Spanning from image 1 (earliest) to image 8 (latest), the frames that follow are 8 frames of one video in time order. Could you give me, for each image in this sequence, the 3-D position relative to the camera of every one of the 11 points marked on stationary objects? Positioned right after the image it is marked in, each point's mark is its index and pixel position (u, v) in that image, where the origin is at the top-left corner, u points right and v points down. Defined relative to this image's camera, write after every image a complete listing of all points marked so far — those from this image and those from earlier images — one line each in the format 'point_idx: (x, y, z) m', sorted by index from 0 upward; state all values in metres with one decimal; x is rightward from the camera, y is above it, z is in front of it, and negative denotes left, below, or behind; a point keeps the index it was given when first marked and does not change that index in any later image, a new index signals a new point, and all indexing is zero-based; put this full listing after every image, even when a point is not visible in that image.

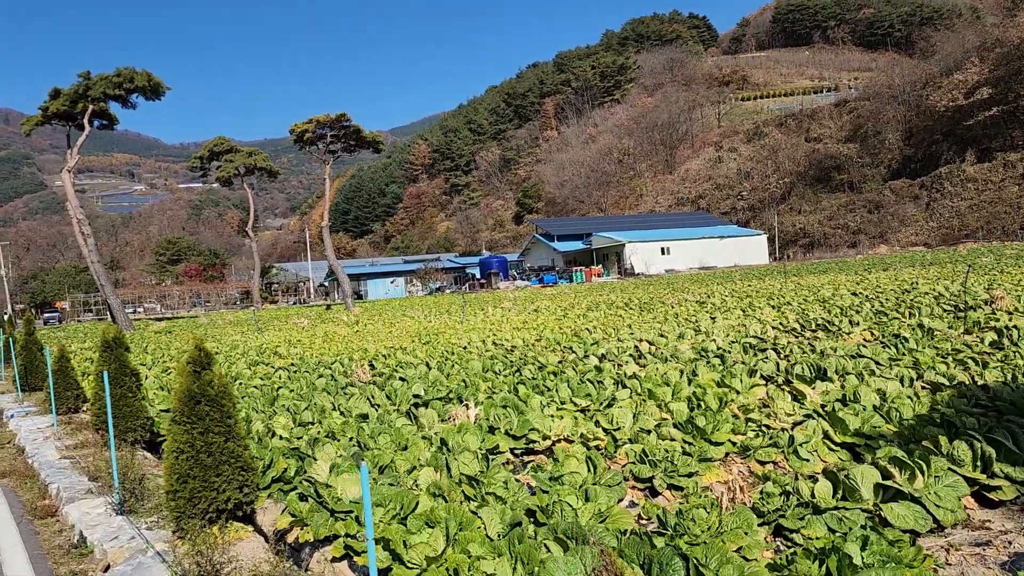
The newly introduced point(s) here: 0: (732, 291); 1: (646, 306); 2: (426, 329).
0: (+4.4, -0.1, +17.1) m
1: (+2.3, -0.3, +14.1) m
2: (-1.4, -0.7, +12.5) m
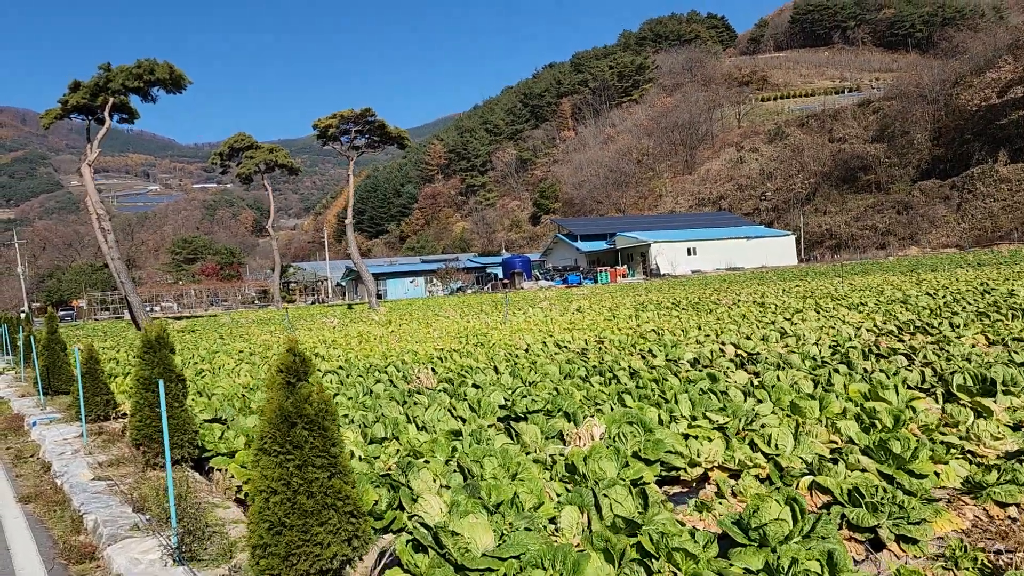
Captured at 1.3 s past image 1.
0: (+5.2, -0.1, +16.2) m
1: (+3.0, -0.3, +13.3) m
2: (-0.7, -0.6, +11.8) m
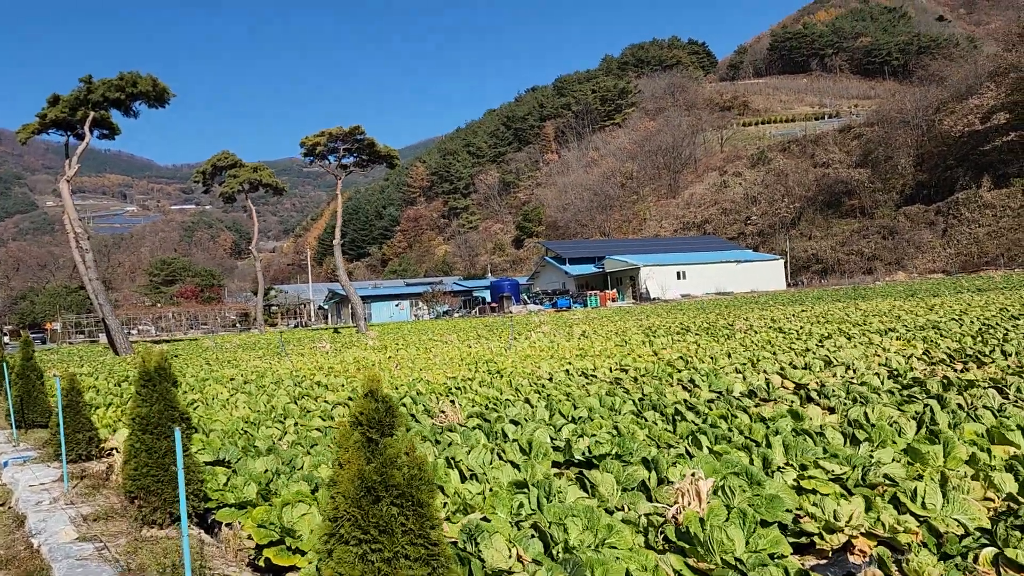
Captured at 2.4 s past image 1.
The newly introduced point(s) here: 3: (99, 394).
0: (+5.2, -0.5, +15.7) m
1: (+3.1, -0.7, +12.8) m
2: (-0.6, -1.0, +11.1) m
3: (-4.2, -1.1, +8.5) m
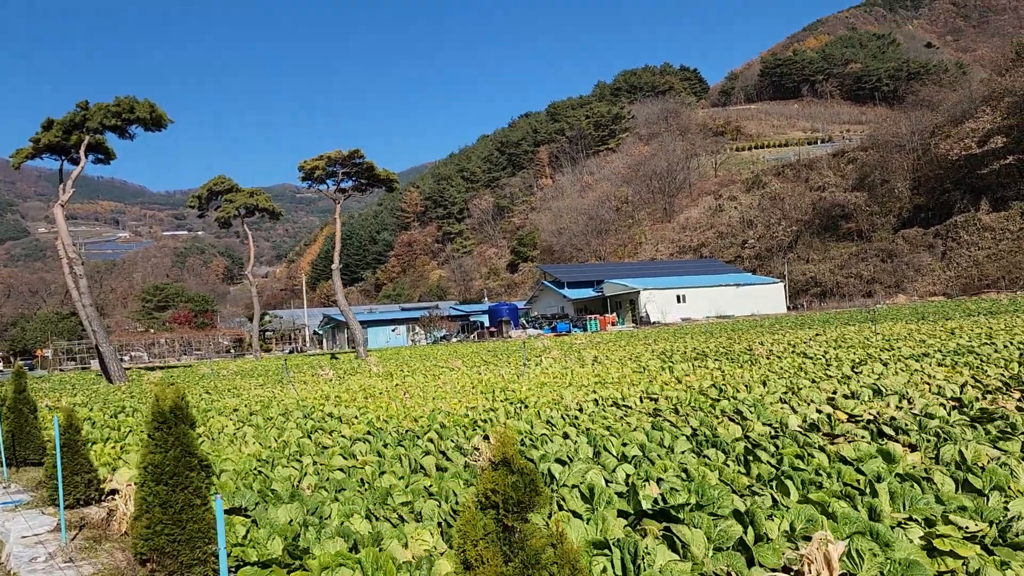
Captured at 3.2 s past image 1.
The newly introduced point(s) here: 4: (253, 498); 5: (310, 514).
0: (+5.3, -1.0, +15.3) m
1: (+3.3, -1.0, +12.3) m
2: (-0.4, -1.3, +10.6) m
3: (-4.0, -1.4, +8.0) m
4: (-1.3, -1.1, +4.3) m
5: (-0.9, -1.1, +3.9) m
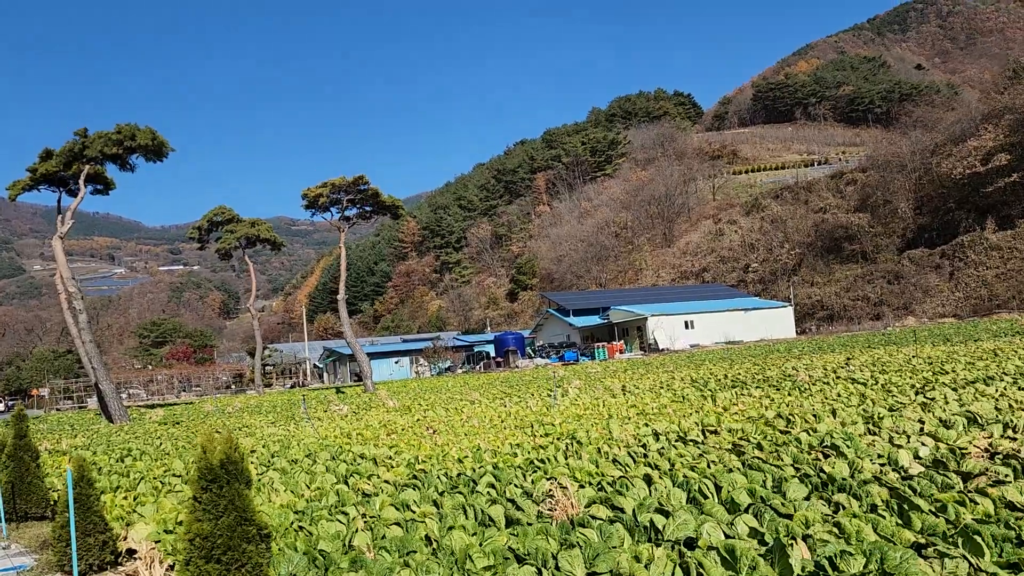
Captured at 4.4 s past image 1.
0: (+5.7, -1.4, +14.7) m
1: (+3.7, -1.4, +11.6) m
2: (0.0, -1.6, +9.9) m
3: (-3.6, -1.7, +7.3) m
4: (-0.9, -1.2, +3.6) m
5: (-0.5, -1.1, +3.2) m
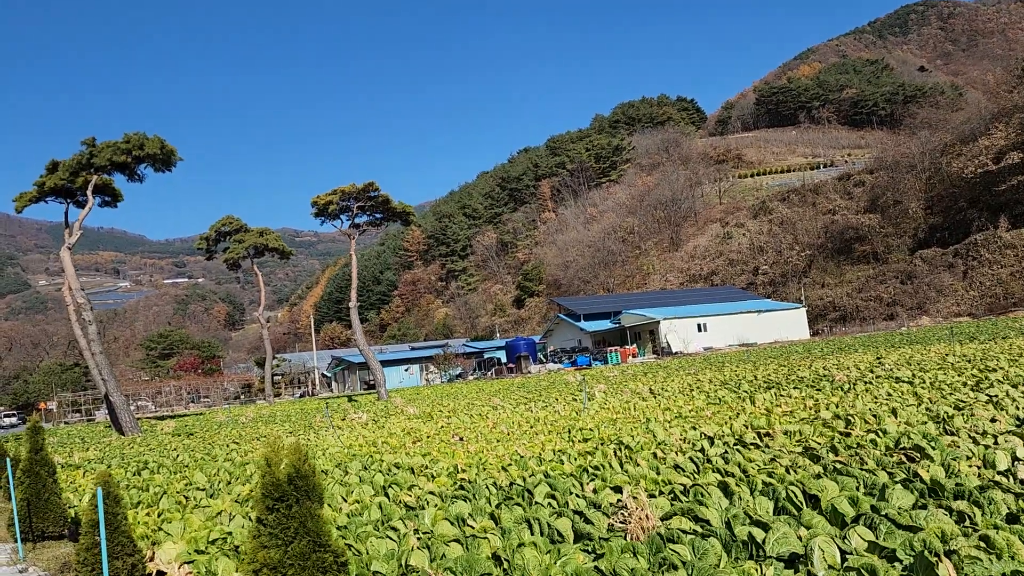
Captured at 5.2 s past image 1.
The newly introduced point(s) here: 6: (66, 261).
0: (+6.1, -1.3, +14.2) m
1: (+4.0, -1.3, +11.2) m
2: (+0.4, -1.6, +9.5) m
3: (-3.2, -1.7, +6.9) m
4: (-0.6, -1.2, +3.2) m
5: (-0.2, -1.1, +2.8) m
6: (-10.8, +0.7, +19.8) m
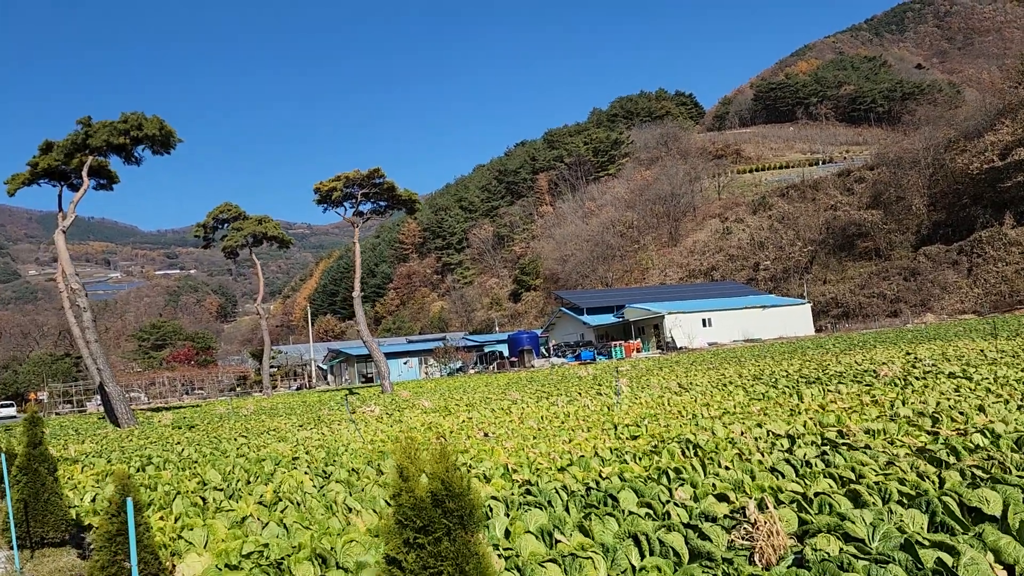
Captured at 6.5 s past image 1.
0: (+6.4, -1.2, +13.6) m
1: (+4.4, -1.2, +10.6) m
2: (+0.7, -1.4, +8.9) m
3: (-2.8, -1.5, +6.2) m
4: (-0.2, -1.0, +2.5) m
5: (+0.2, -1.0, +2.1) m
6: (-10.5, +1.0, +19.0) m
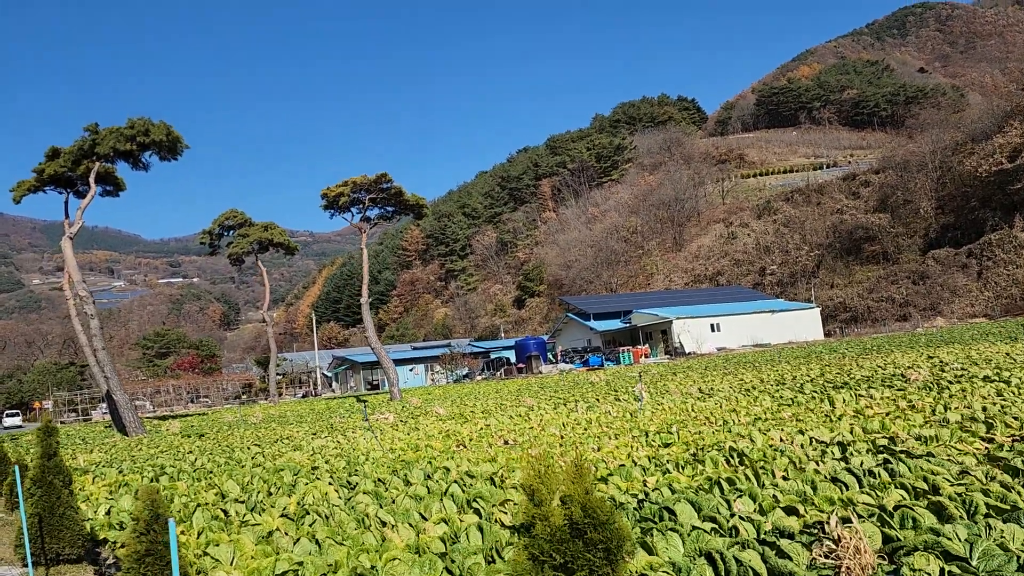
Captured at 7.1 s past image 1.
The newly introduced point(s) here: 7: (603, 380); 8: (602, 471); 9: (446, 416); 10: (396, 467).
0: (+6.7, -1.2, +13.3) m
1: (+4.6, -1.2, +10.3) m
2: (+1.0, -1.5, +8.6) m
3: (-2.6, -1.5, +5.9) m
4: (+0.1, -1.0, +2.3) m
5: (+0.5, -1.0, +1.9) m
6: (-10.2, +0.8, +18.8) m
7: (+2.5, -2.2, +20.1) m
8: (+0.6, -1.2, +5.6) m
9: (-1.0, -2.1, +13.5) m
10: (-0.9, -1.4, +6.7) m
